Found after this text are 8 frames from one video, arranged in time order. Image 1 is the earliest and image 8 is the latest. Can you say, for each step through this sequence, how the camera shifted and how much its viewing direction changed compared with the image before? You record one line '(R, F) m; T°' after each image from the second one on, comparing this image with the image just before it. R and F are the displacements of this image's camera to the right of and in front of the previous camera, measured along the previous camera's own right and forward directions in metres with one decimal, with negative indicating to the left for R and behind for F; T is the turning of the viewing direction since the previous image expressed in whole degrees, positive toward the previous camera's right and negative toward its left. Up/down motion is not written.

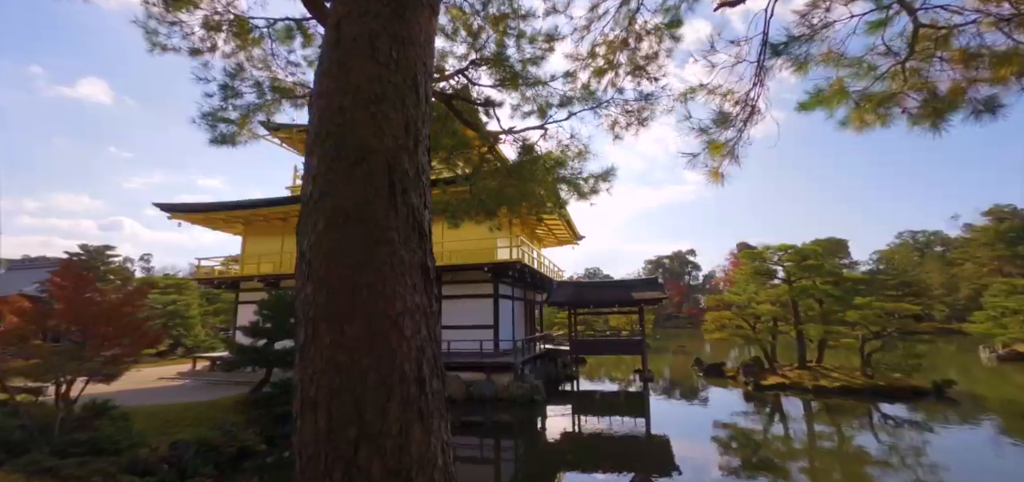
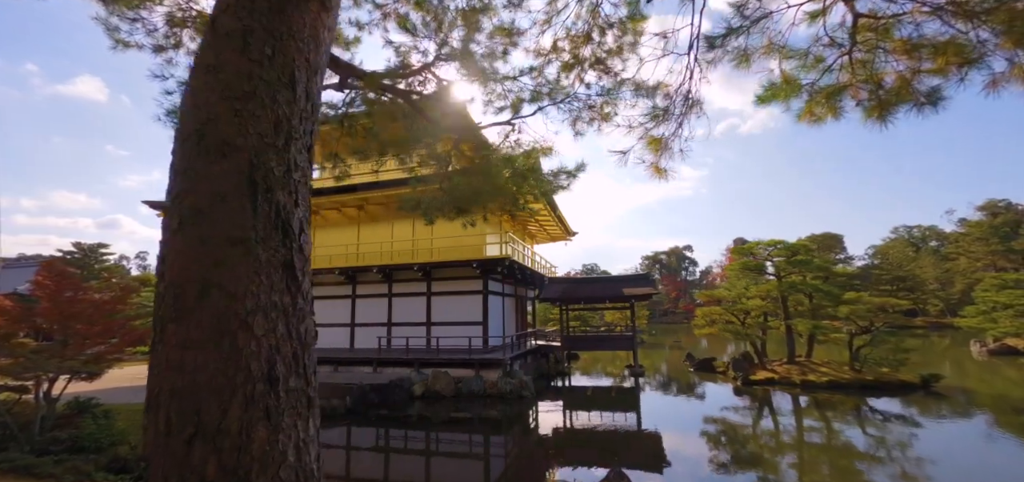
(+0.3, 0.0) m; 0°
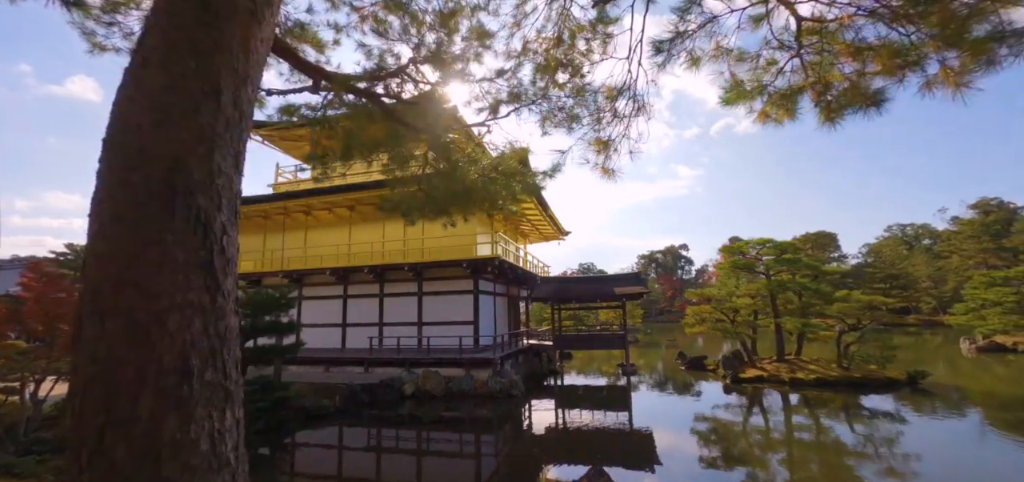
(+0.2, 0.0) m; 0°
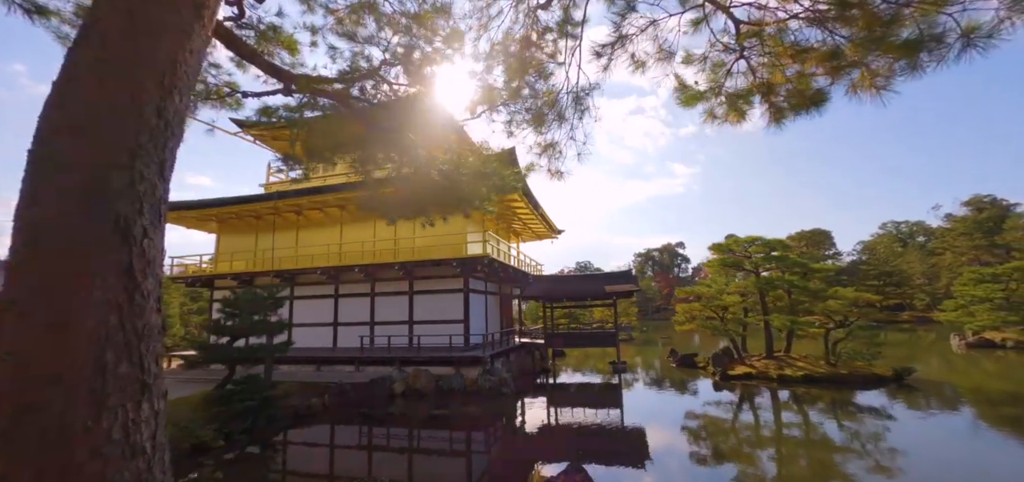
(+0.2, -0.1) m; 0°
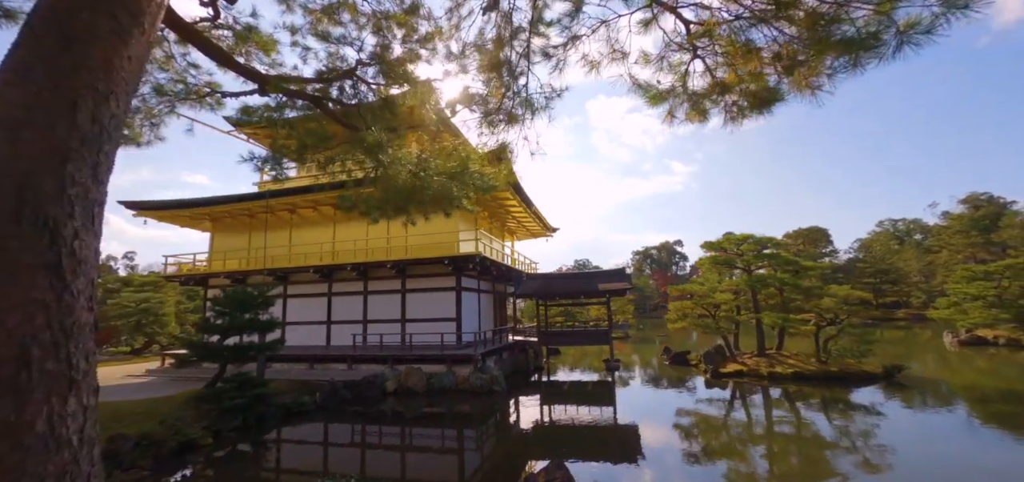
(+0.2, 0.0) m; 0°
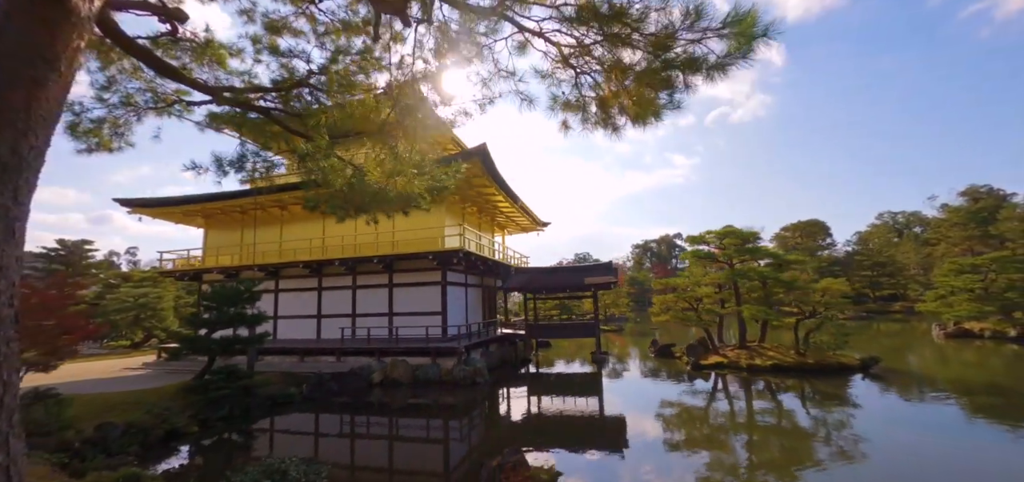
(+0.5, -0.2) m; 0°
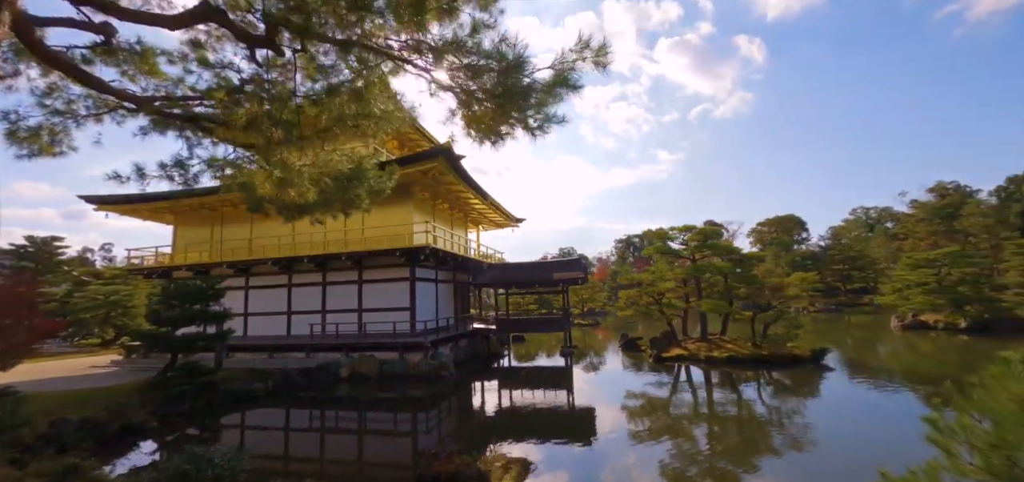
(+0.5, -0.3) m; +2°
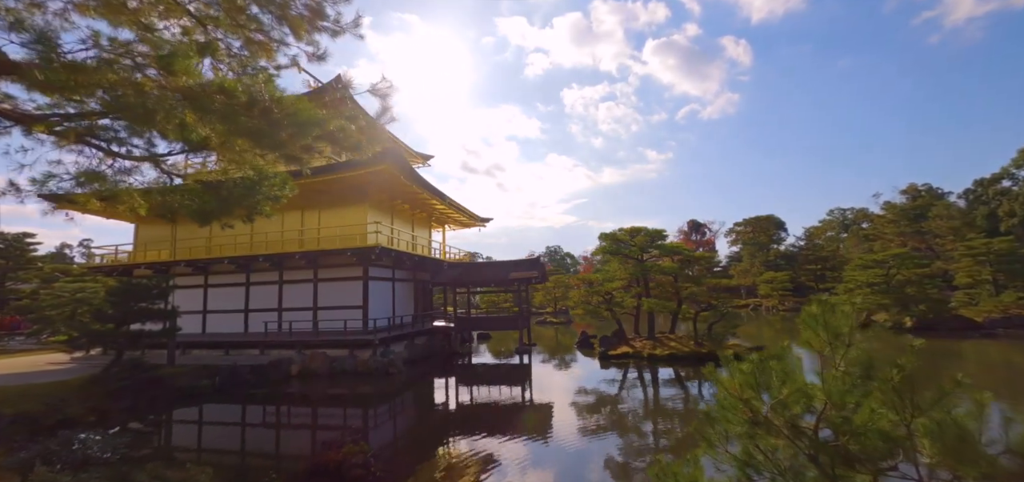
(+1.1, -0.4) m; +1°
